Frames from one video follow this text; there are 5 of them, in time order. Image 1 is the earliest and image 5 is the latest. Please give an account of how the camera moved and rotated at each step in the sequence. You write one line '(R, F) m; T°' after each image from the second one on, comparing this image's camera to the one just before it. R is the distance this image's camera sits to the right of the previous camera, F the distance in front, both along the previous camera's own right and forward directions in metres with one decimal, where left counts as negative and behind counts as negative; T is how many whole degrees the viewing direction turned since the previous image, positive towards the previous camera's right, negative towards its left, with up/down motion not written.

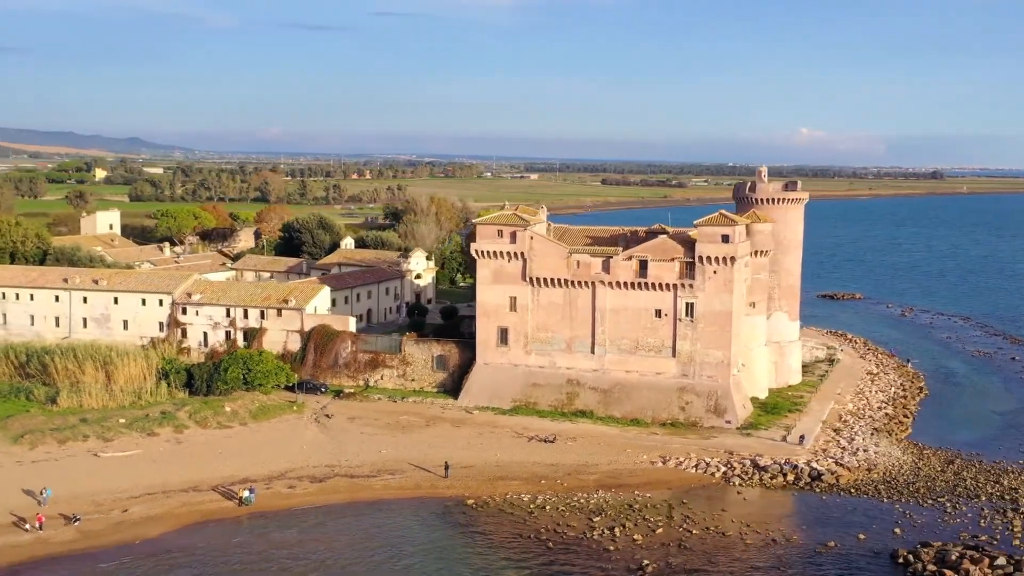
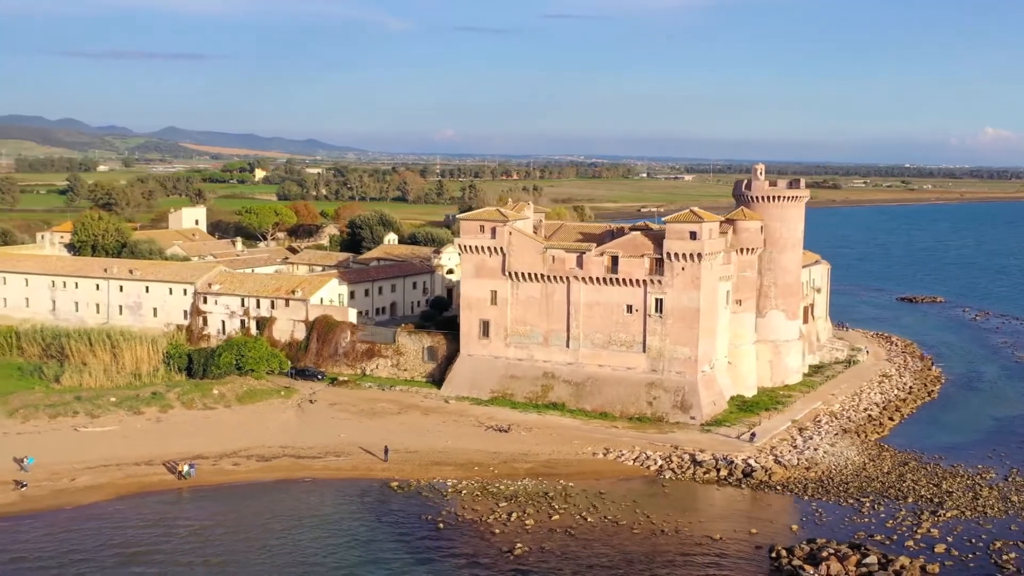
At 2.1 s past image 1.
(+6.4, -0.6) m; -8°
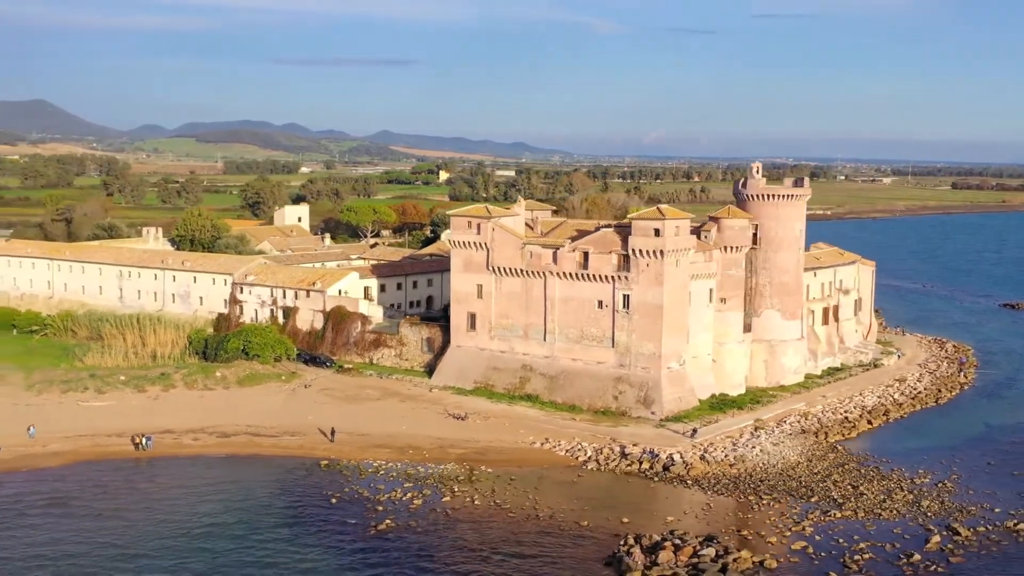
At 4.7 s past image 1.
(+7.8, -0.6) m; -10°
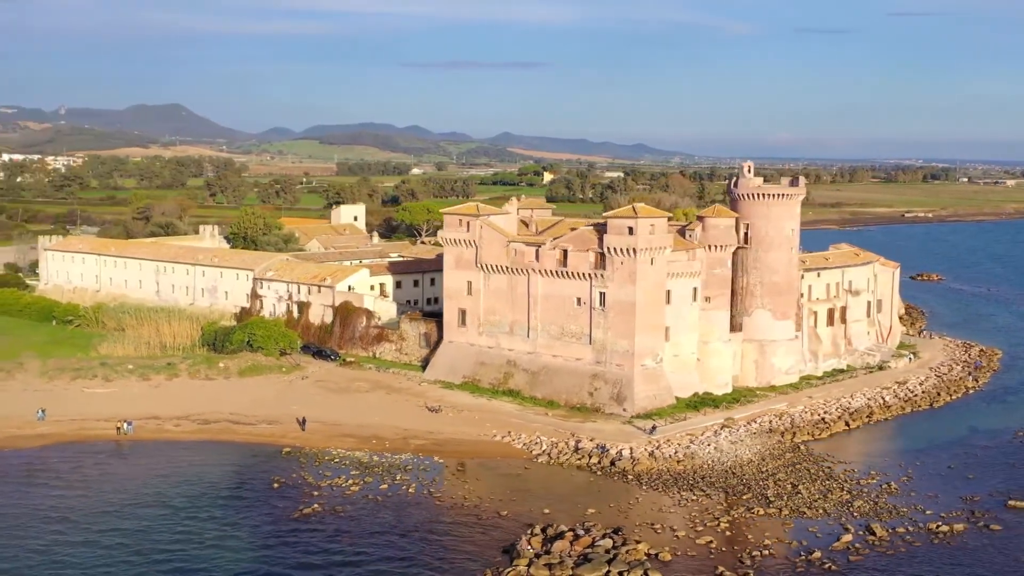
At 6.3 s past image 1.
(+4.7, -0.5) m; -6°
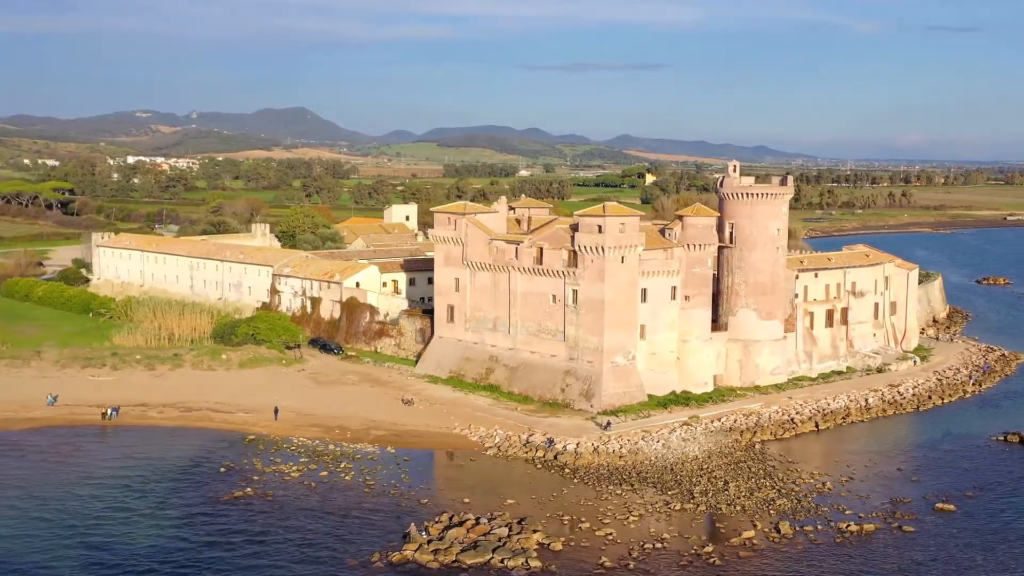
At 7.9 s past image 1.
(+4.9, -0.5) m; -6°
